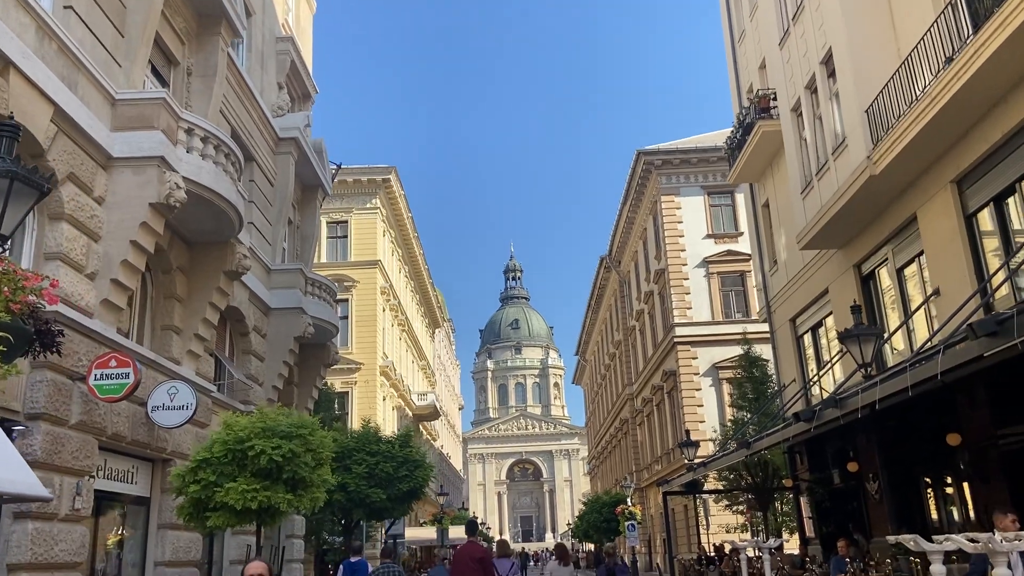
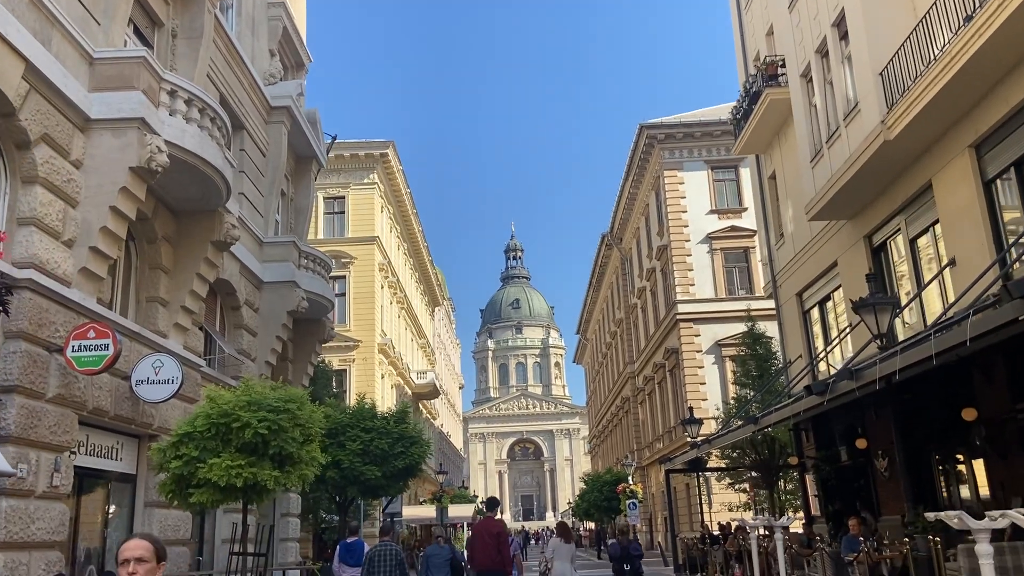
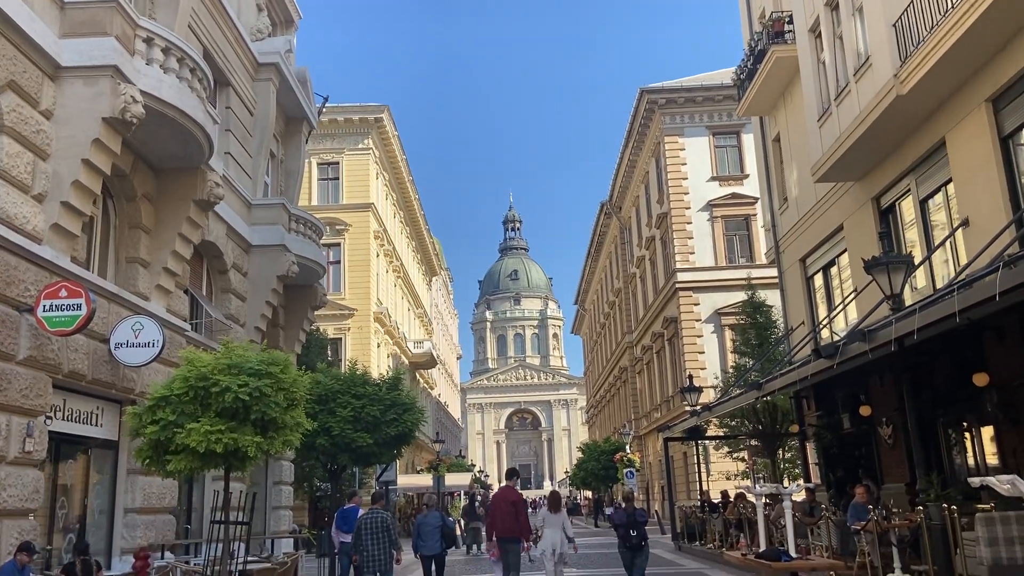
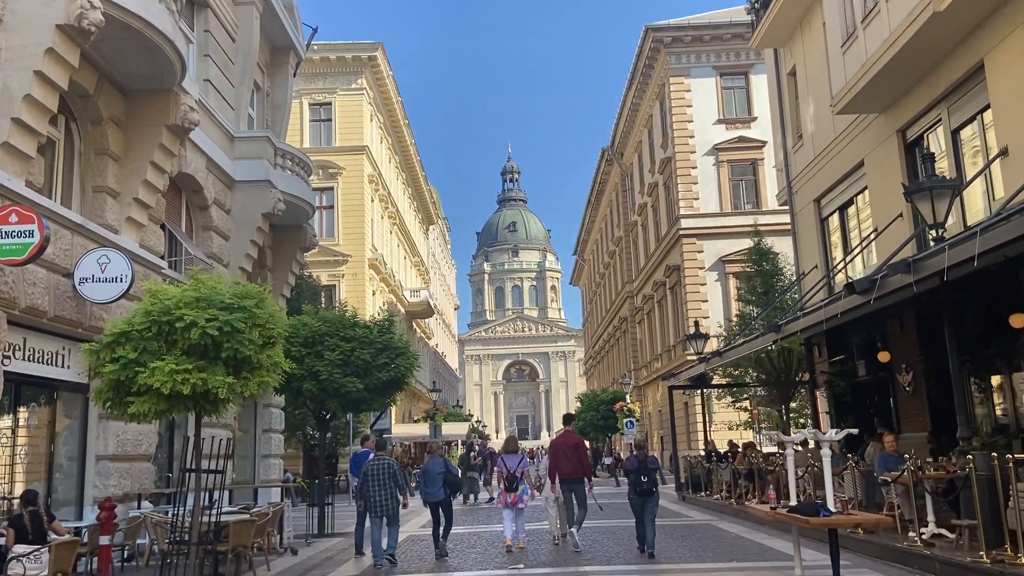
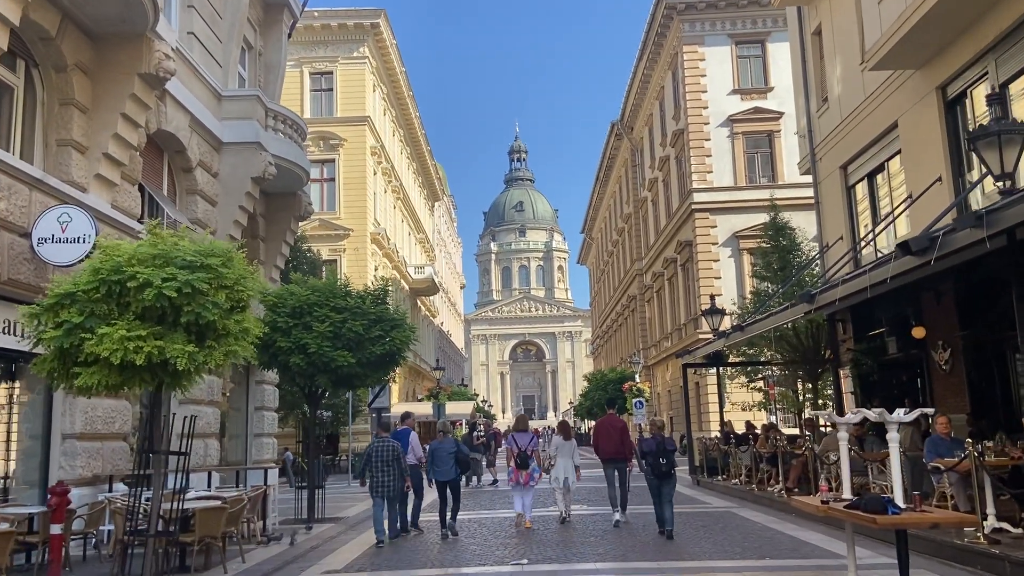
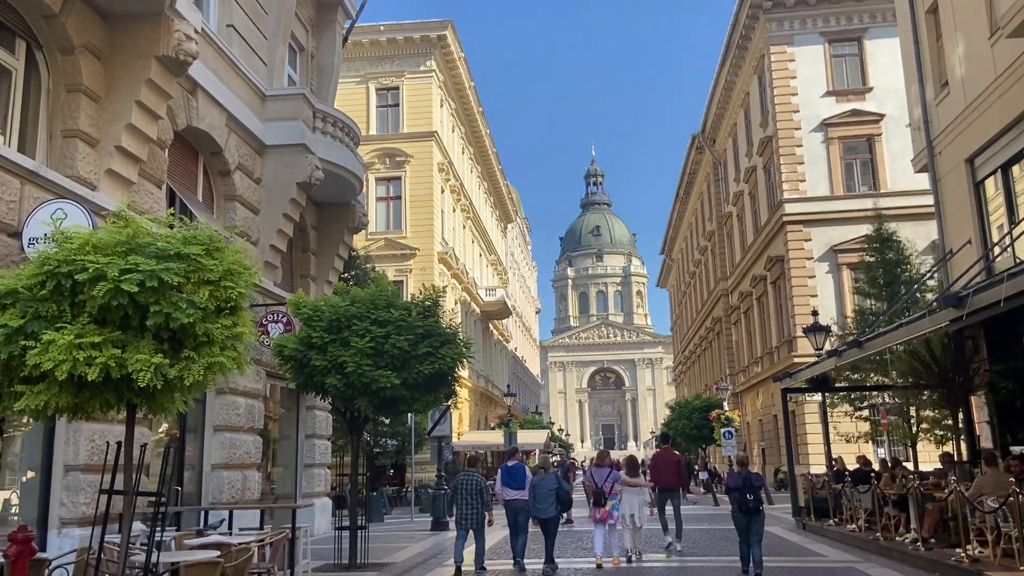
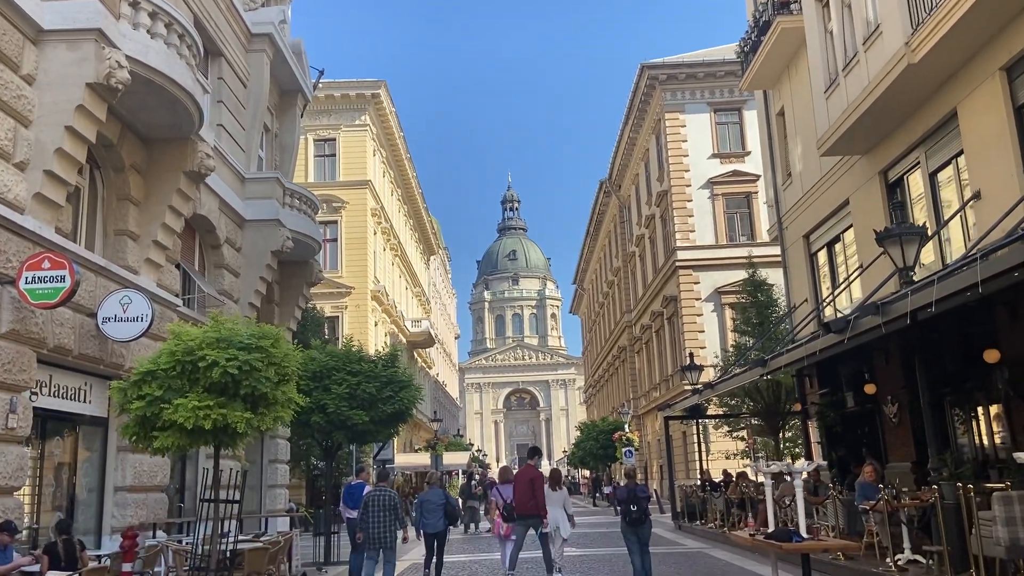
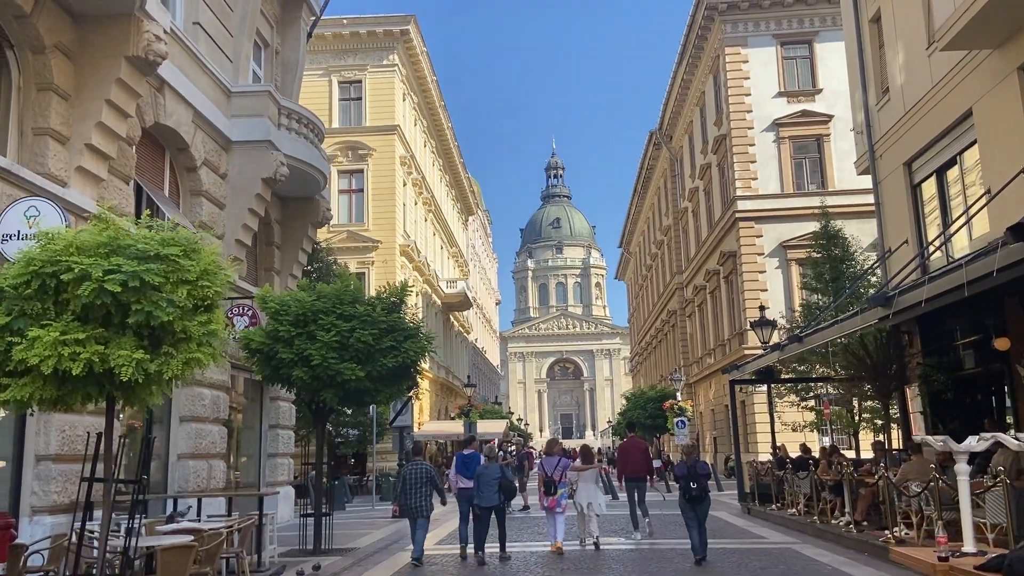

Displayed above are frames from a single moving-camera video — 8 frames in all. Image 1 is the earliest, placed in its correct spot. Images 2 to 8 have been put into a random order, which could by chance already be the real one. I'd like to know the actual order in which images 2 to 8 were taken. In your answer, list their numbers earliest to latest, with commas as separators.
2, 3, 7, 4, 5, 8, 6
